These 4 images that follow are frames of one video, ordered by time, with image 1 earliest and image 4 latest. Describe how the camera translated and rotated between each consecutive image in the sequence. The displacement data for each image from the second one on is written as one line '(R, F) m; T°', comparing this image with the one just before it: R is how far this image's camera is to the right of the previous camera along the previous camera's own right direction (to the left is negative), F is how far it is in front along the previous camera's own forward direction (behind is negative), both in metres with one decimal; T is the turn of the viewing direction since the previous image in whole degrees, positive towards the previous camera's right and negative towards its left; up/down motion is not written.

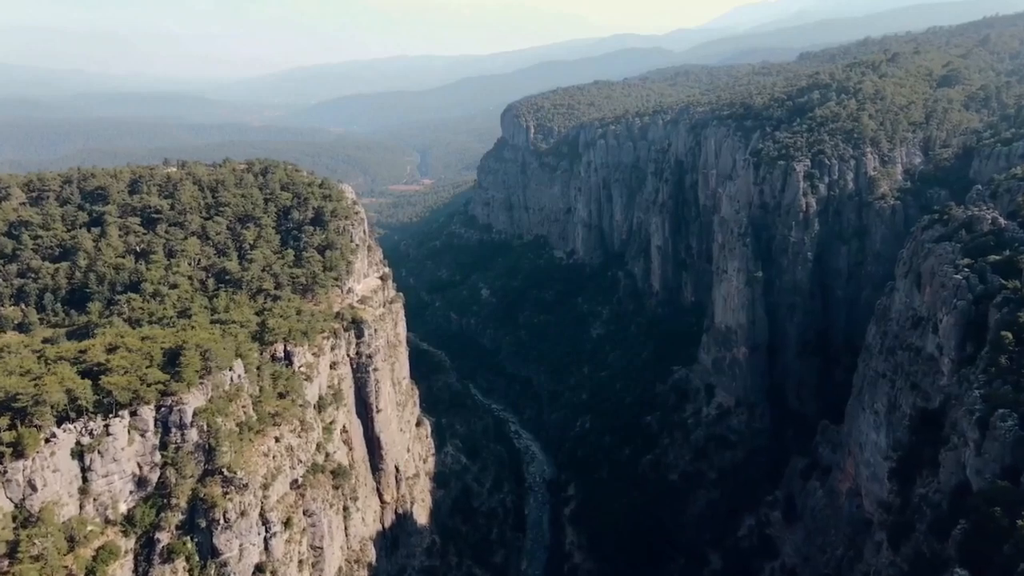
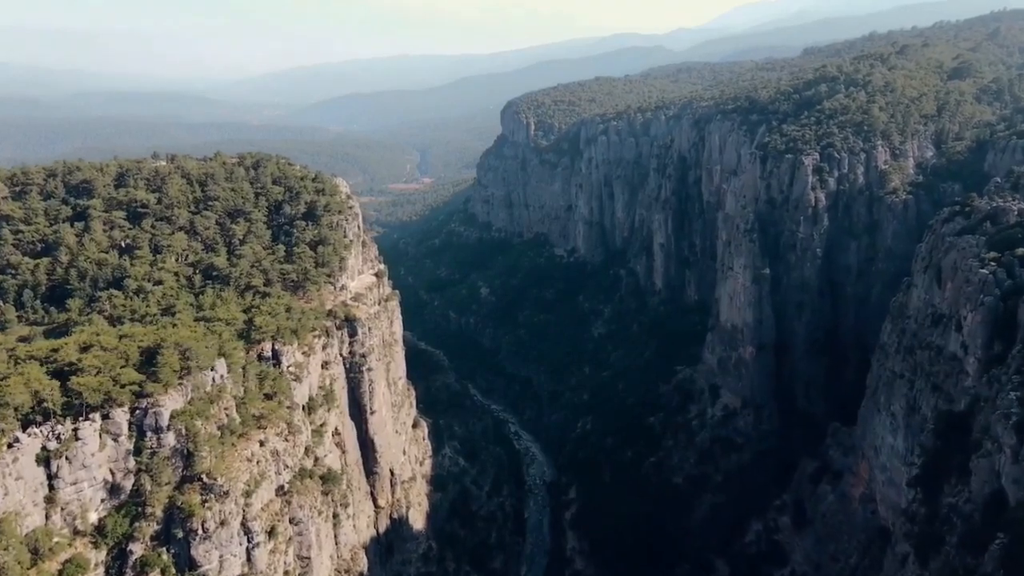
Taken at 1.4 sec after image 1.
(+0.1, +1.8) m; 0°
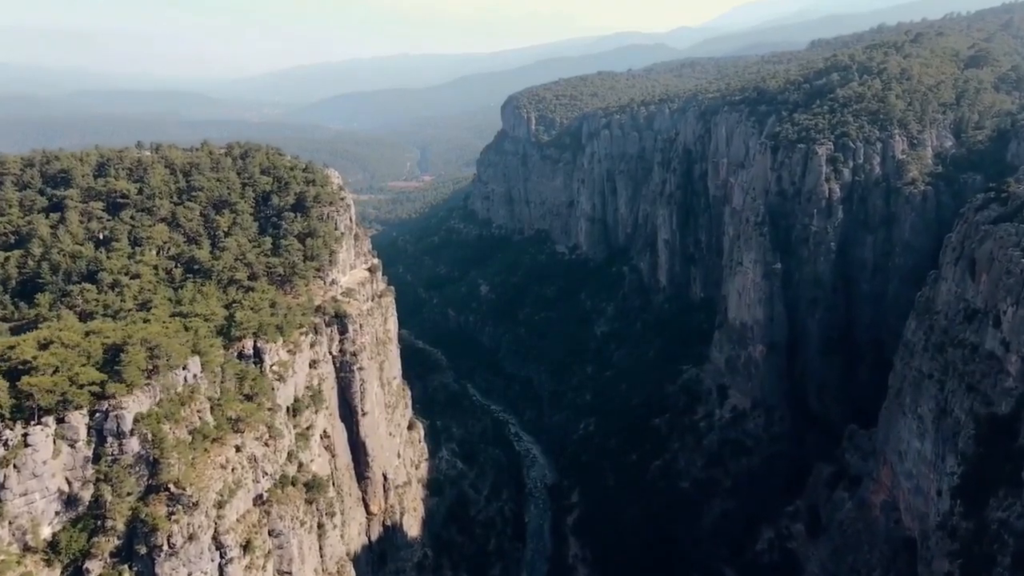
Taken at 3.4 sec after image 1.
(+0.1, +2.6) m; 0°
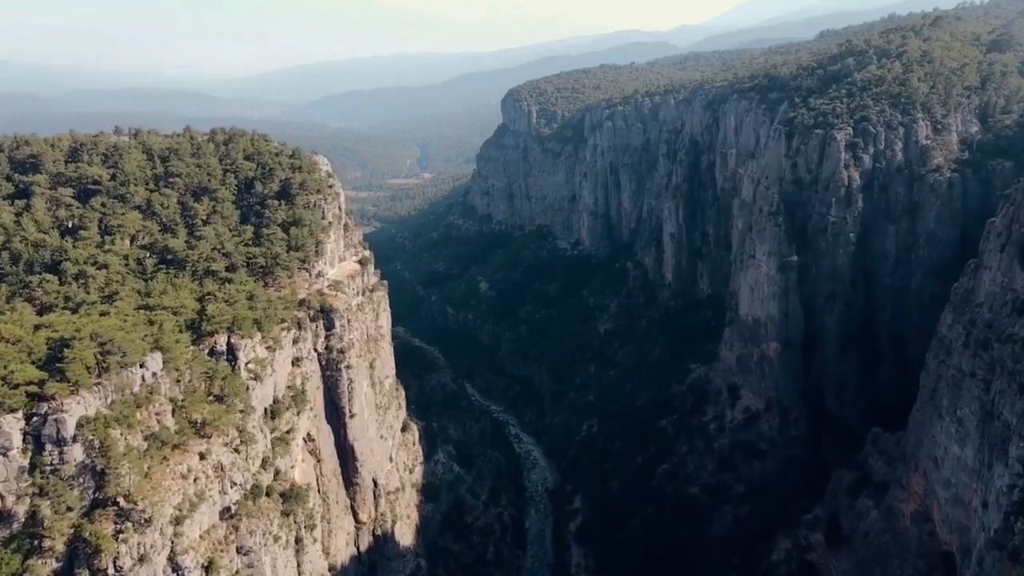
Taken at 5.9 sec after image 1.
(+0.1, +3.2) m; 0°
